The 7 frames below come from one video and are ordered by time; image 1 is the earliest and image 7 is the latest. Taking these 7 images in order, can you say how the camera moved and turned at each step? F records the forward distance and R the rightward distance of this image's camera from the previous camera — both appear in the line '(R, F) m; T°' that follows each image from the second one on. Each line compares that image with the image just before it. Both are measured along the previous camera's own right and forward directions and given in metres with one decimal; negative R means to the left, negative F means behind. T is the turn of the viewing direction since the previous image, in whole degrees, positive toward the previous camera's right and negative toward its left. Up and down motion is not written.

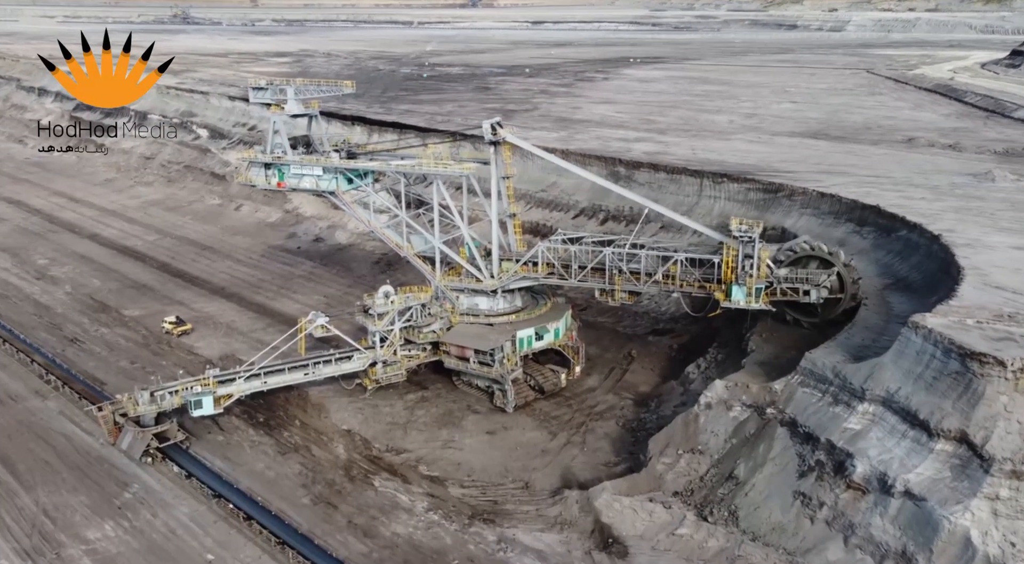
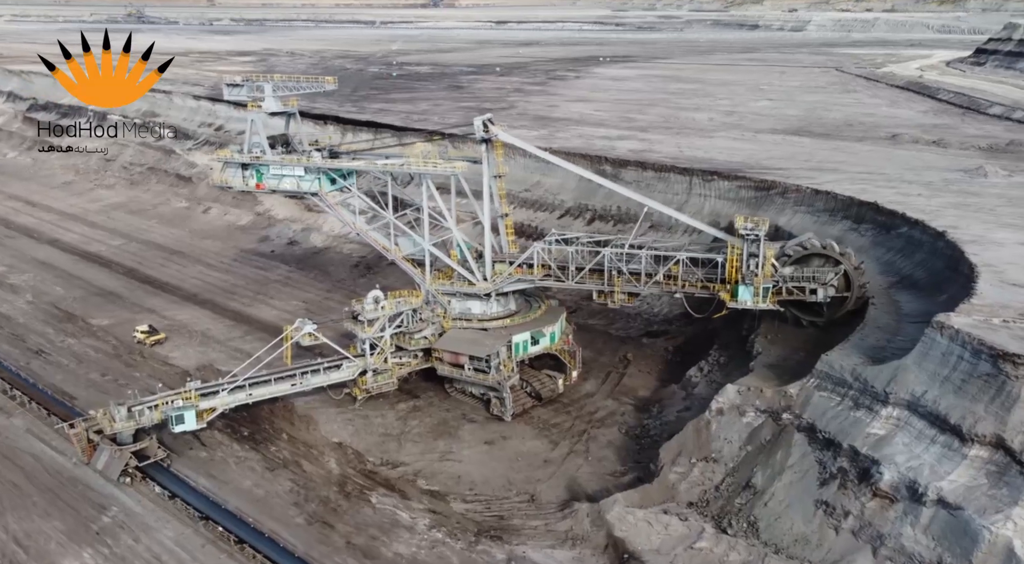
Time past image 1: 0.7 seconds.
(-1.4, +1.5) m; +3°
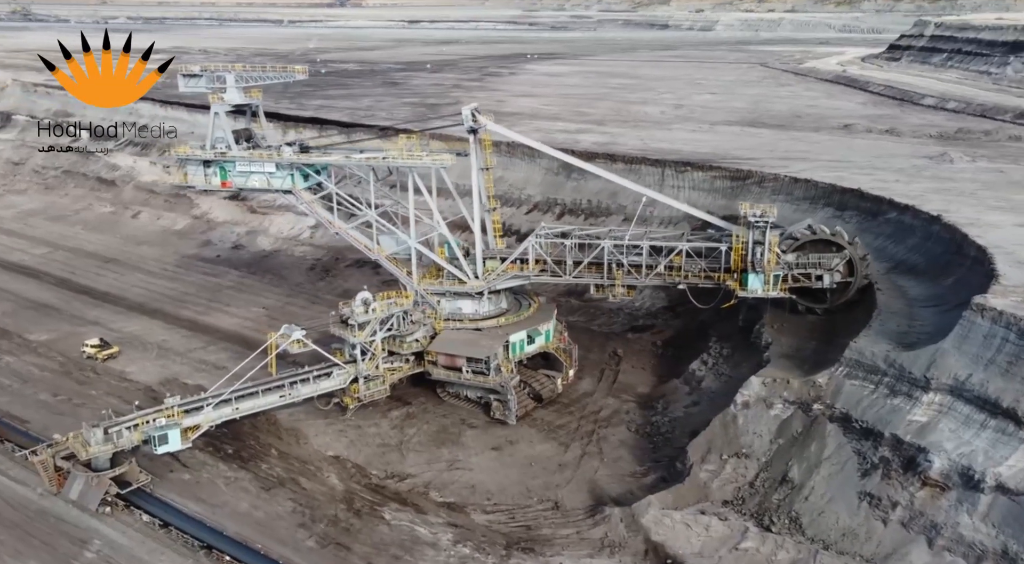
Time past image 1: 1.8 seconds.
(-3.5, +1.9) m; +6°
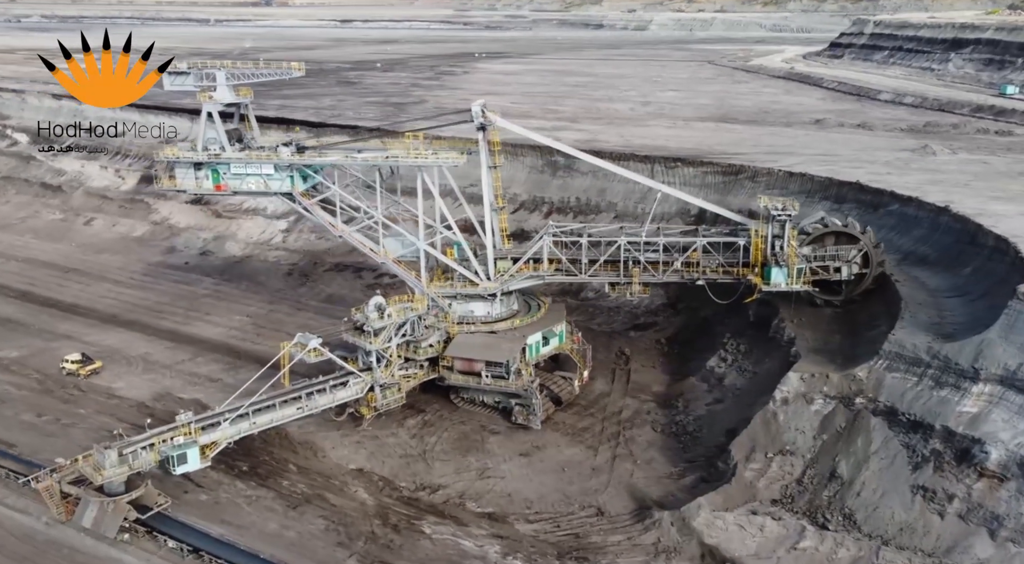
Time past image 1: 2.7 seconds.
(-3.3, +1.2) m; +5°
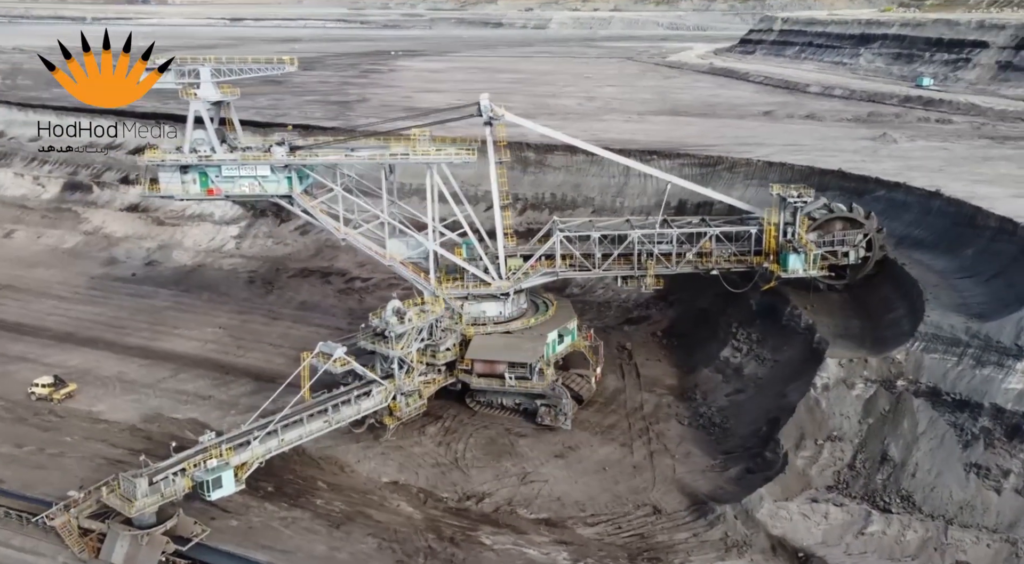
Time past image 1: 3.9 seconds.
(-4.6, +1.3) m; +7°
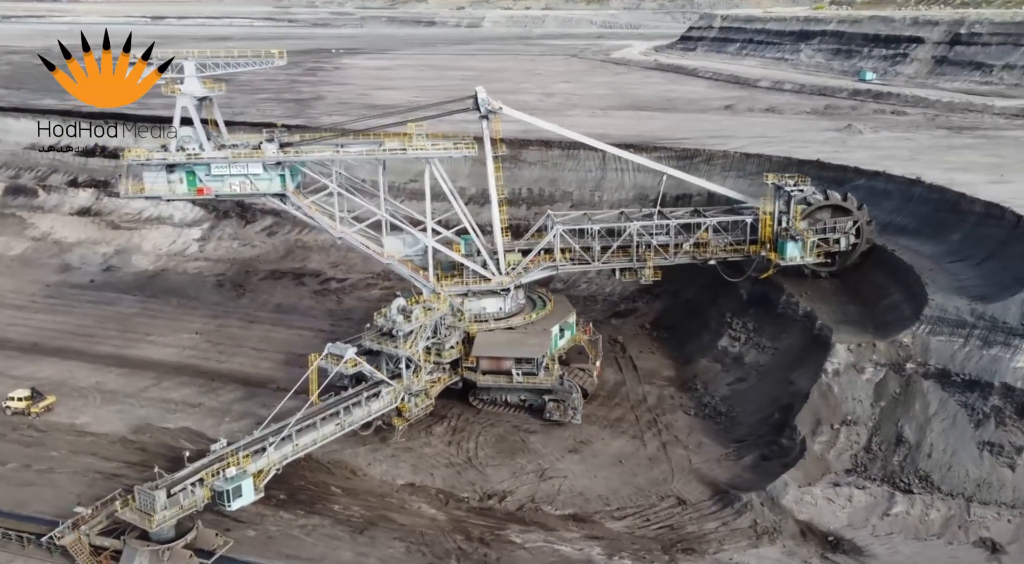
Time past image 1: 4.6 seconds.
(-2.6, +0.5) m; +5°
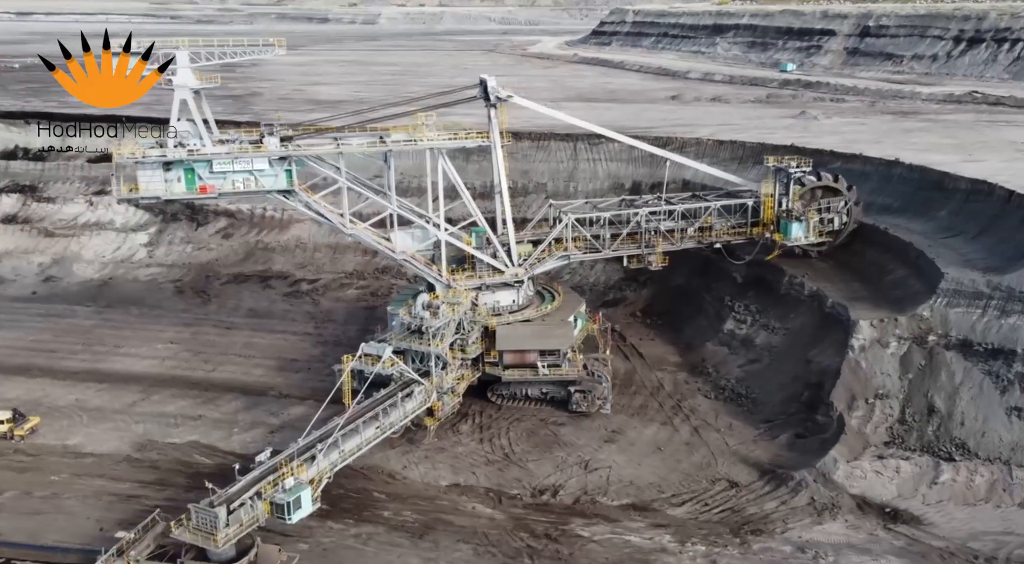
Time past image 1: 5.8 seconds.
(-4.5, +1.1) m; +7°
